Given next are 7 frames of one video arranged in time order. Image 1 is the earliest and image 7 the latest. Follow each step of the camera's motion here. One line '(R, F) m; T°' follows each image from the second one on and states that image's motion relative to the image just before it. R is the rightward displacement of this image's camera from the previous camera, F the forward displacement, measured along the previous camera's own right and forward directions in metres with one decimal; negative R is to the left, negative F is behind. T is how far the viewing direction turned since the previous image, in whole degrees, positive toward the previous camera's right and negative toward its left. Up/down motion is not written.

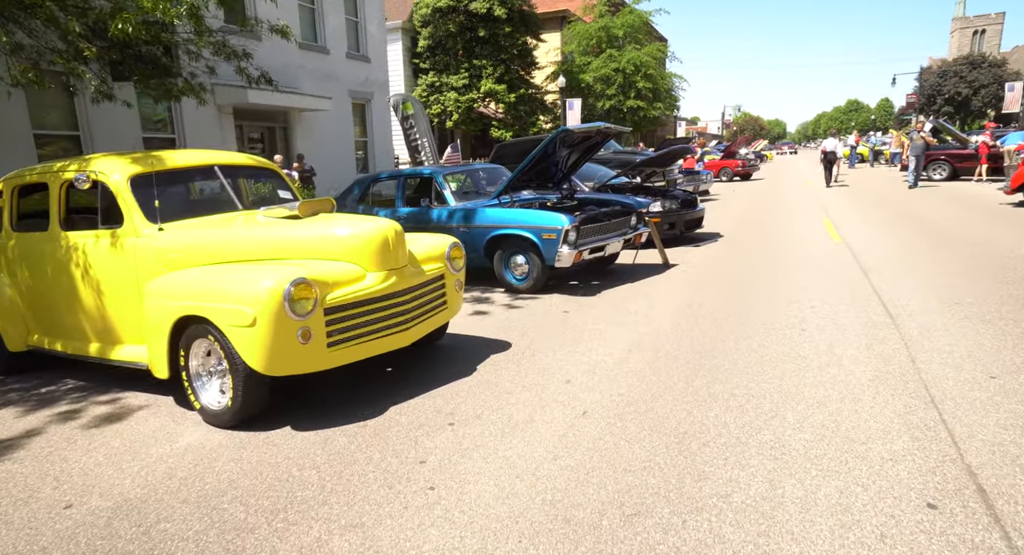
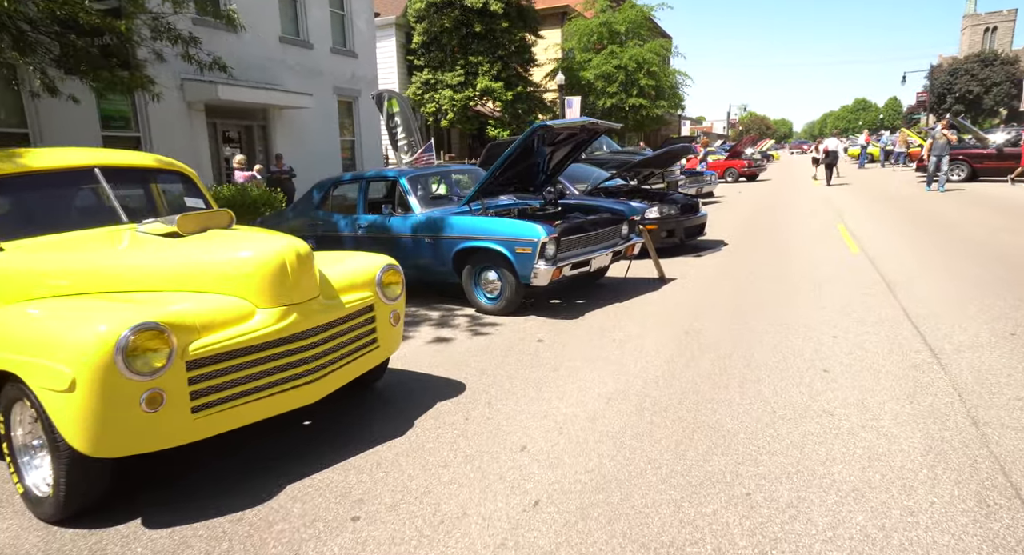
(+0.4, +1.1) m; 0°
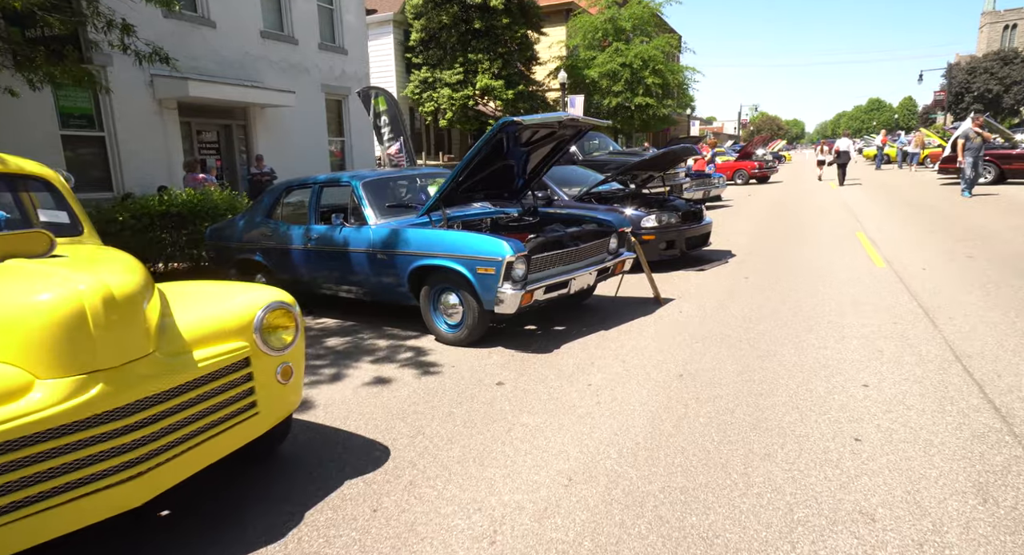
(+0.4, +1.1) m; -1°
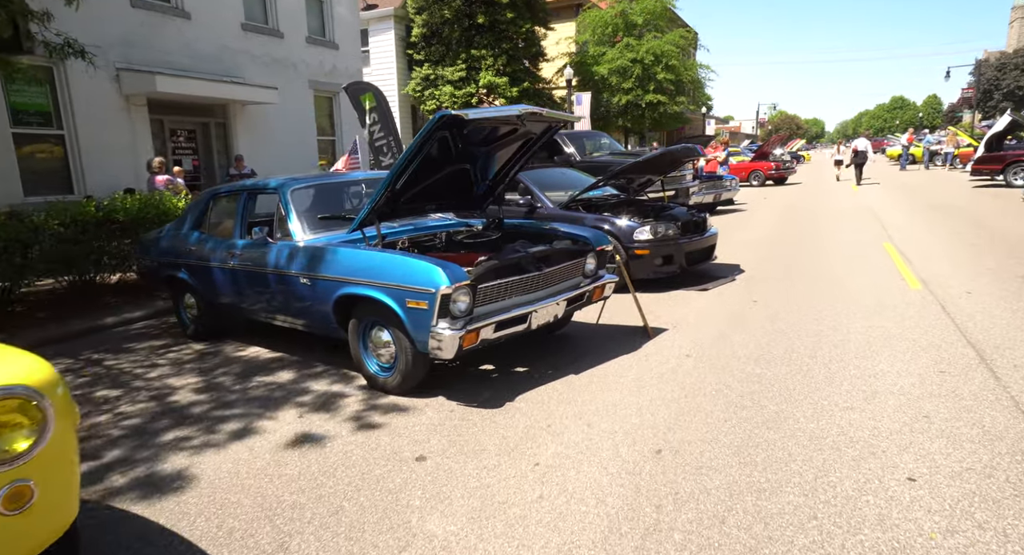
(+0.5, +1.2) m; -1°
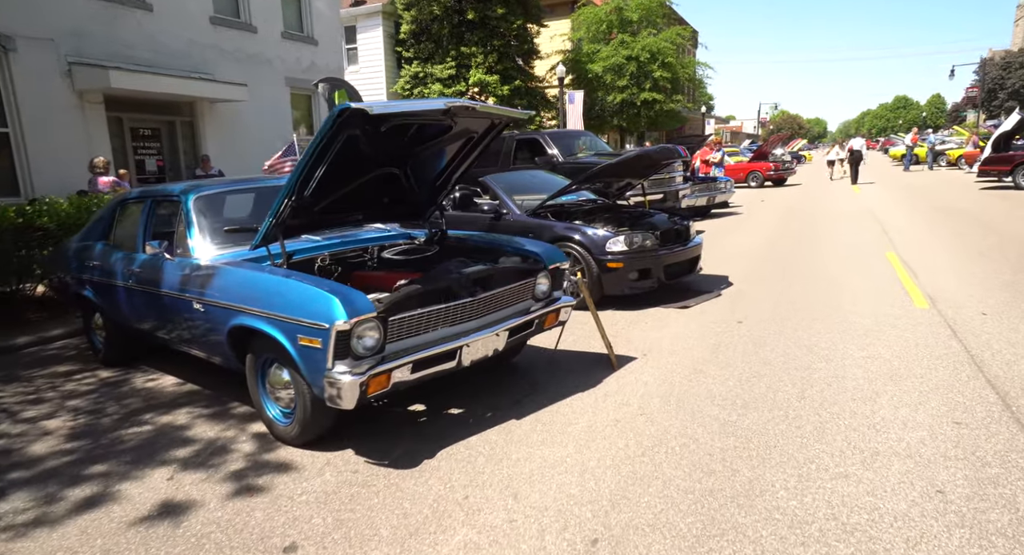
(+0.4, +0.8) m; 0°
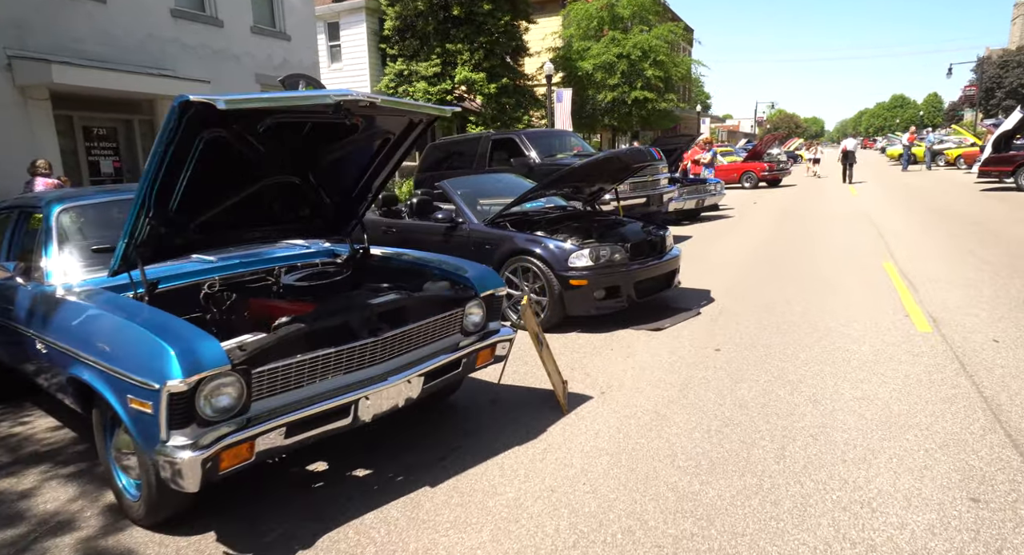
(+0.4, +0.8) m; 0°
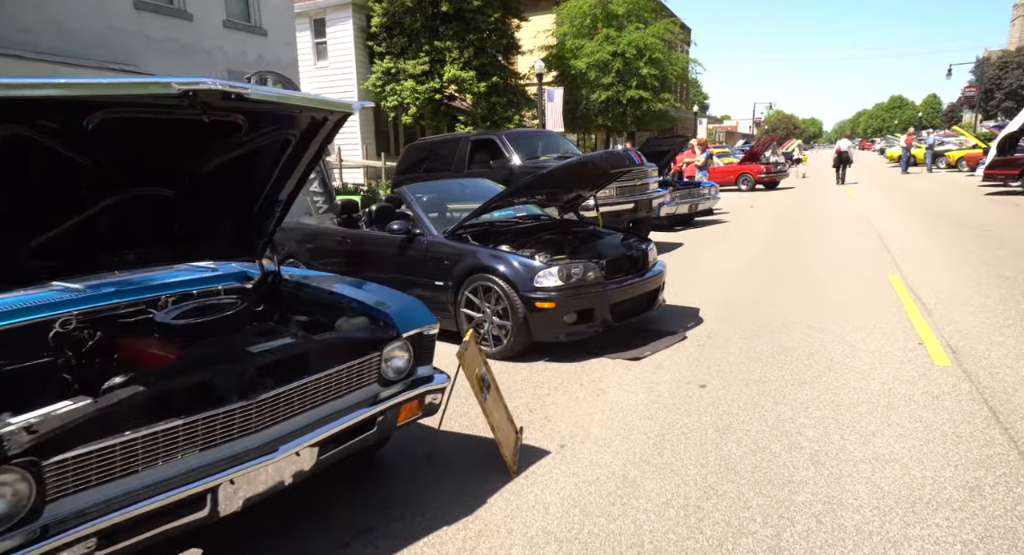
(+0.3, +0.8) m; 0°
